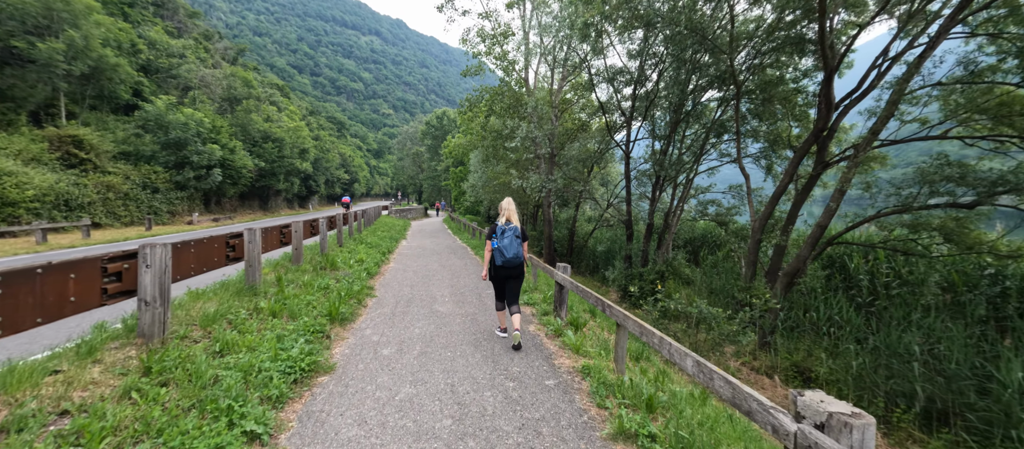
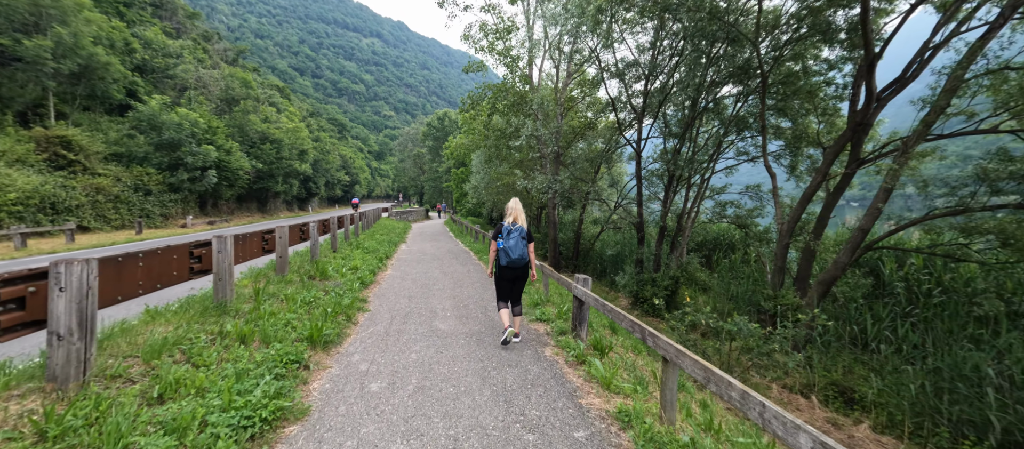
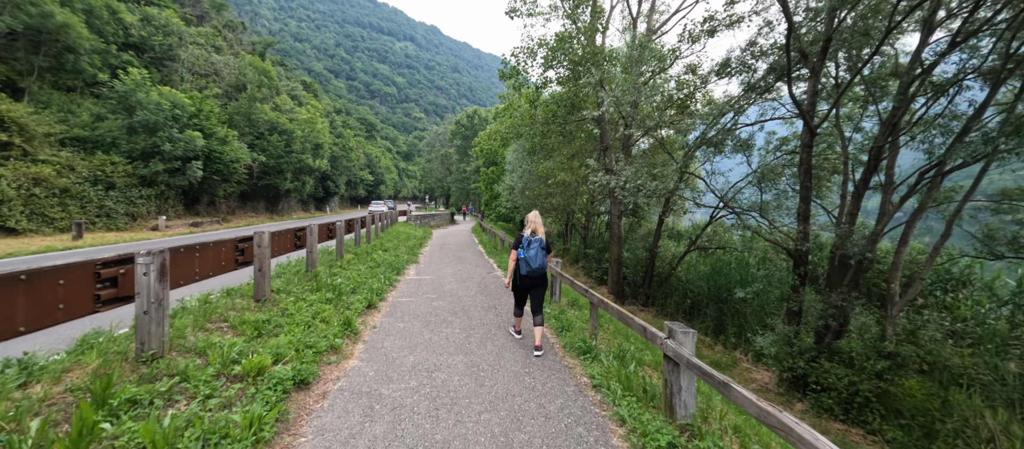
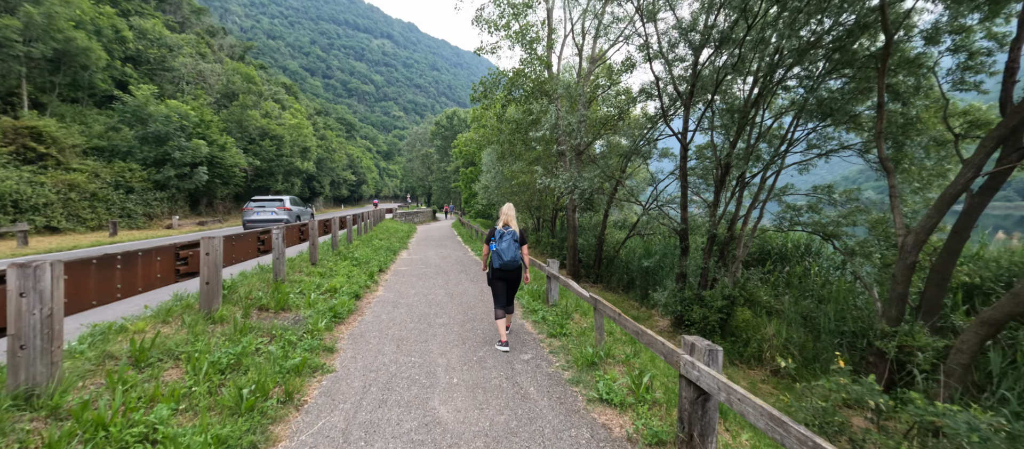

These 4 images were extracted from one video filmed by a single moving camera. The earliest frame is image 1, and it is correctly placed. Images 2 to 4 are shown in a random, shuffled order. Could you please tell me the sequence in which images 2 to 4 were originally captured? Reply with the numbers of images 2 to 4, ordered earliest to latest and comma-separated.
2, 4, 3
